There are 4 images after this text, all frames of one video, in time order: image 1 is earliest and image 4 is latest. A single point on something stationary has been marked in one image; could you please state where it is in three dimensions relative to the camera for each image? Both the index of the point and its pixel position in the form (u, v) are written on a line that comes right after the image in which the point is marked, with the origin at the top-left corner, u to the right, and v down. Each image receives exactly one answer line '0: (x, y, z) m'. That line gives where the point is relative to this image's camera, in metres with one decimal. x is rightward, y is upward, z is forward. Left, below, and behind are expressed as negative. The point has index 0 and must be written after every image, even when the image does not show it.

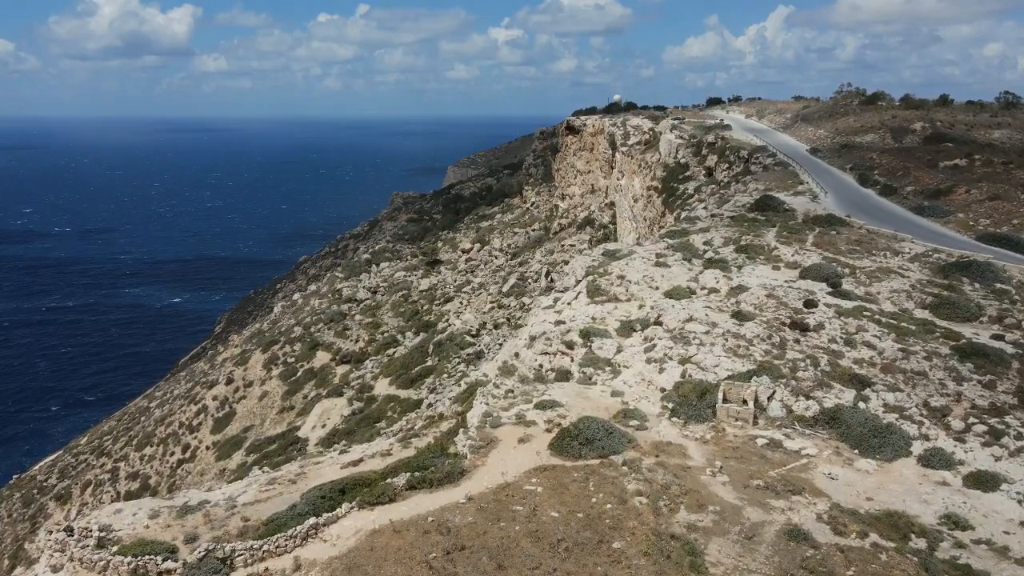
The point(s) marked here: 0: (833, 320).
0: (+7.5, -0.7, +13.5) m
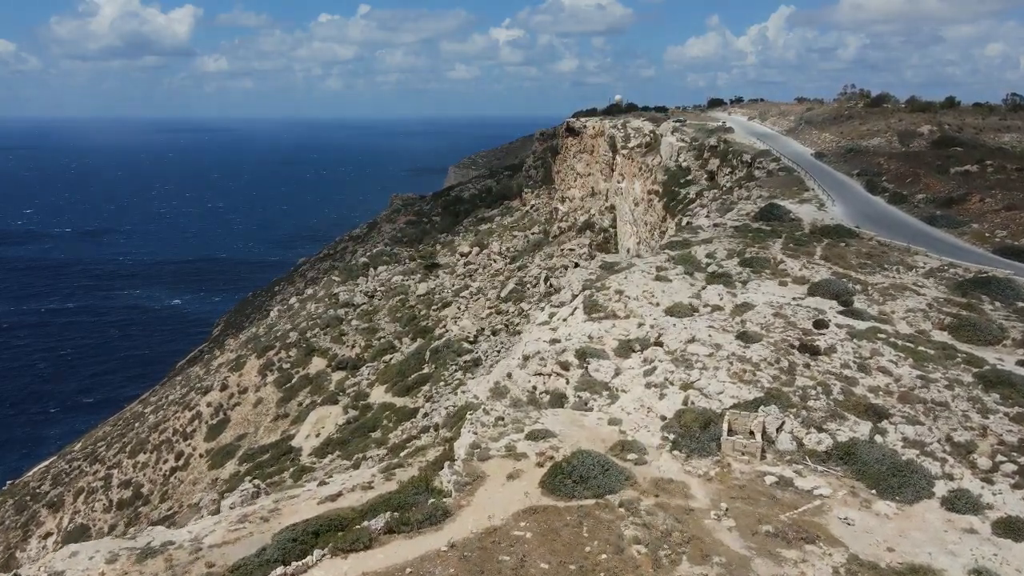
0: (+7.3, -1.2, +12.7) m
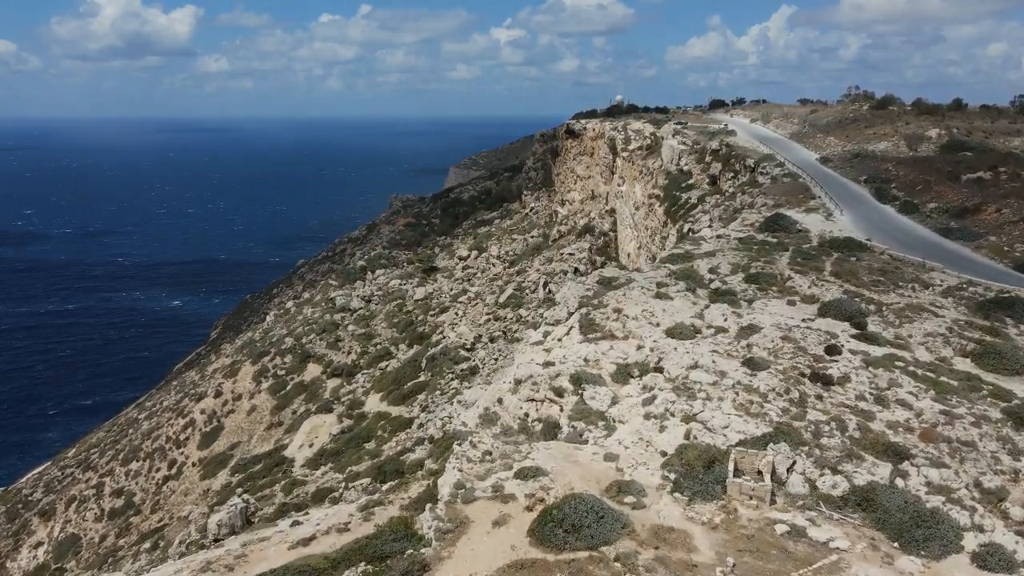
0: (+7.1, -1.7, +11.8) m
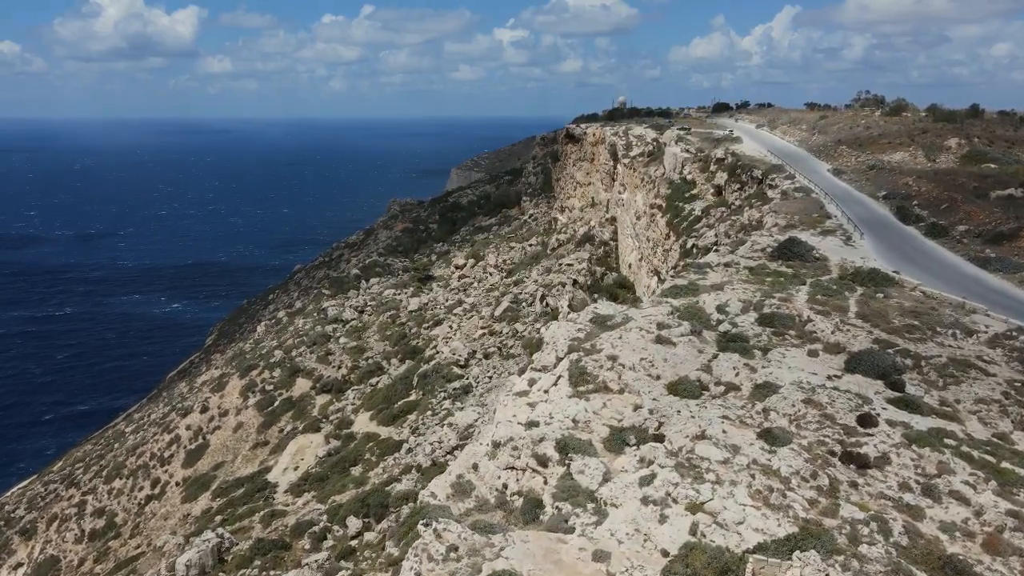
0: (+6.6, -2.7, +9.8) m
